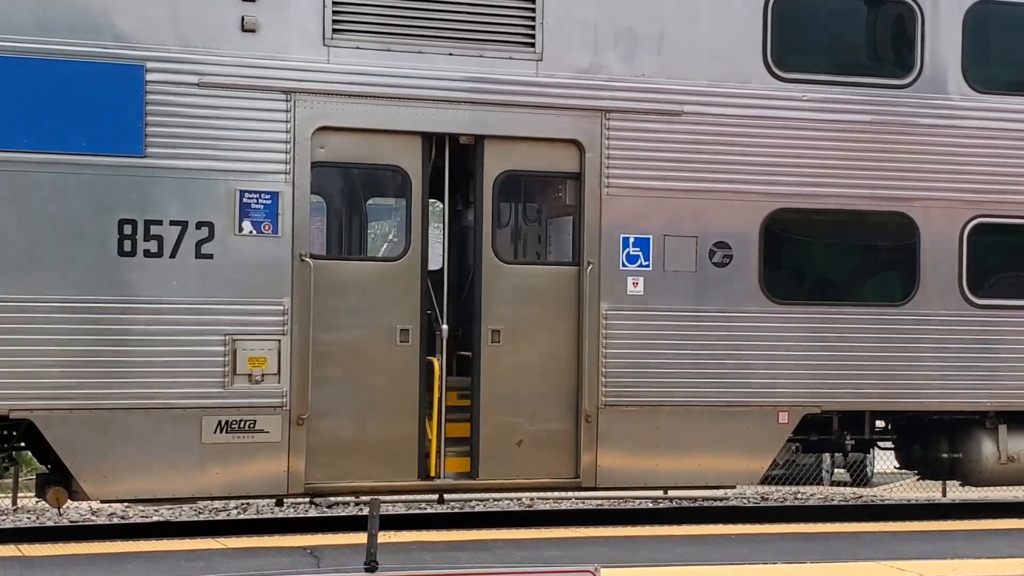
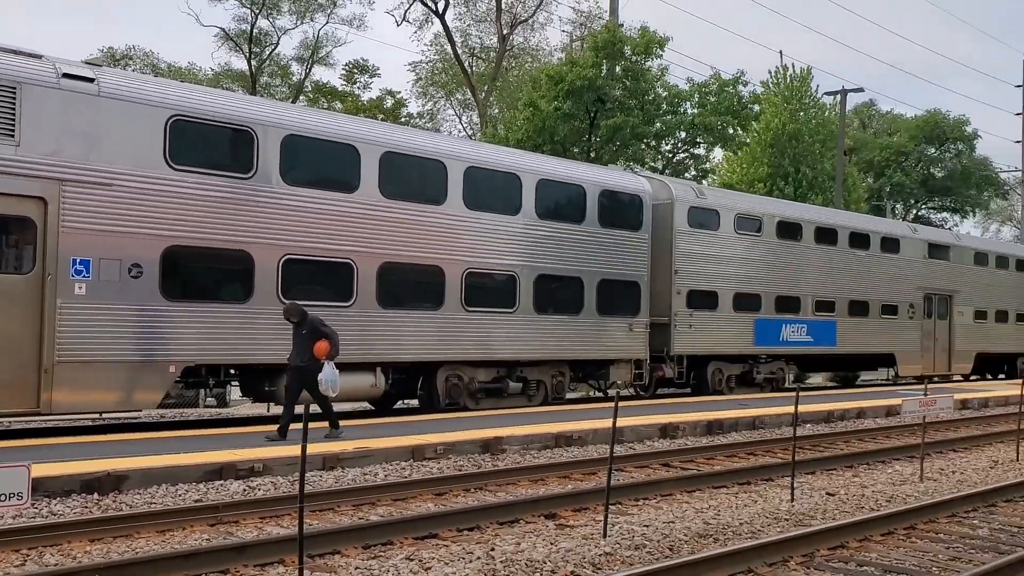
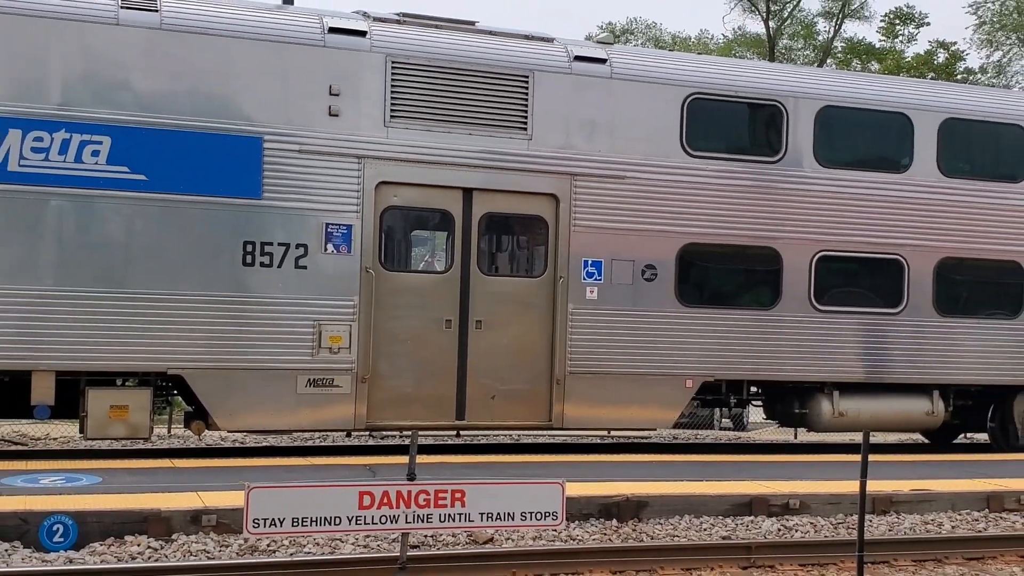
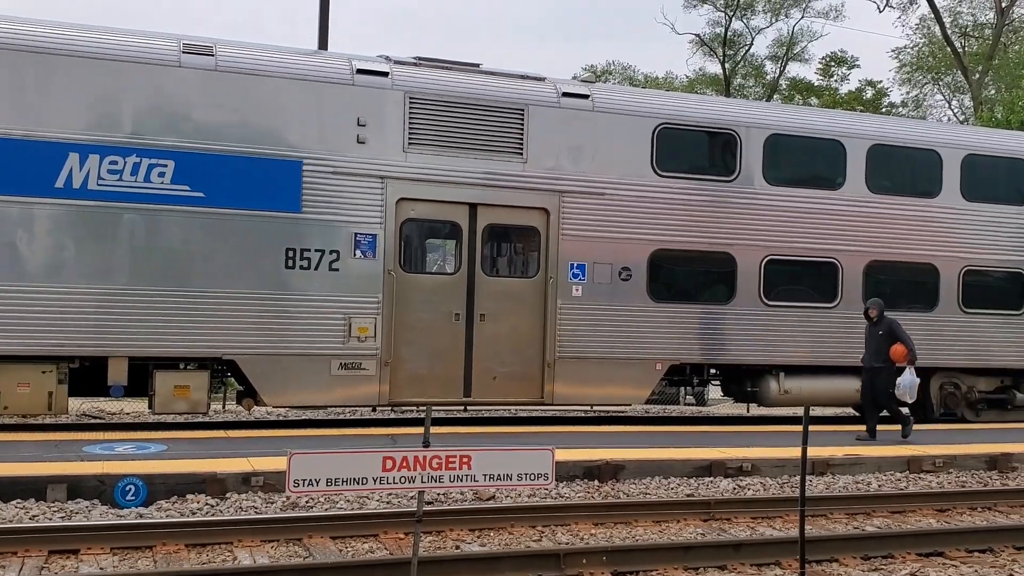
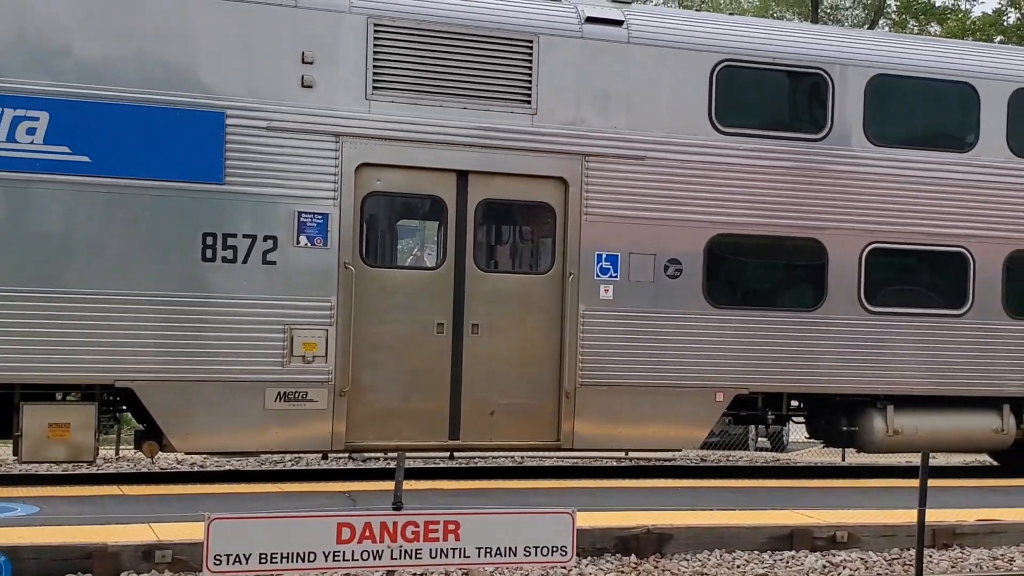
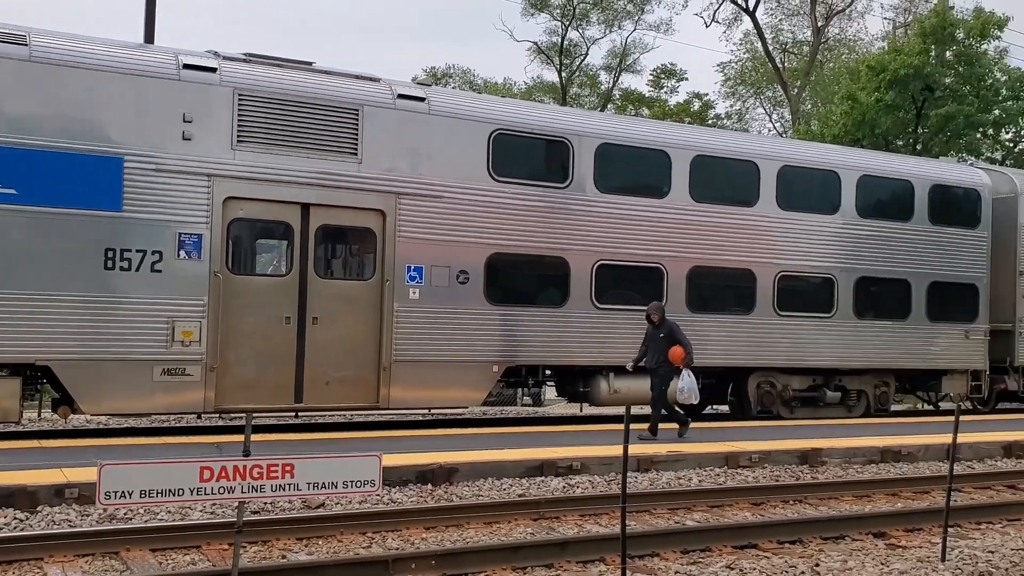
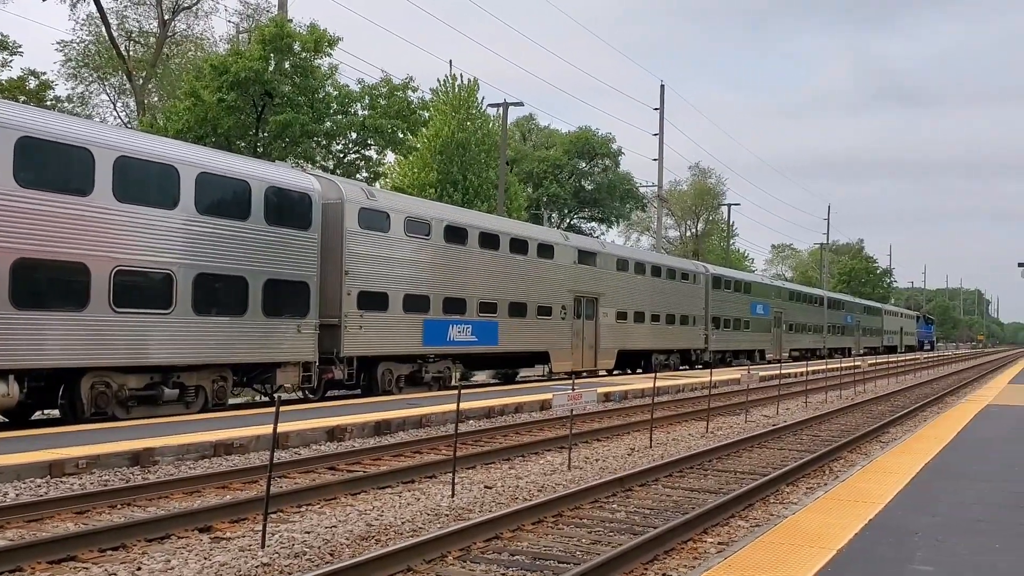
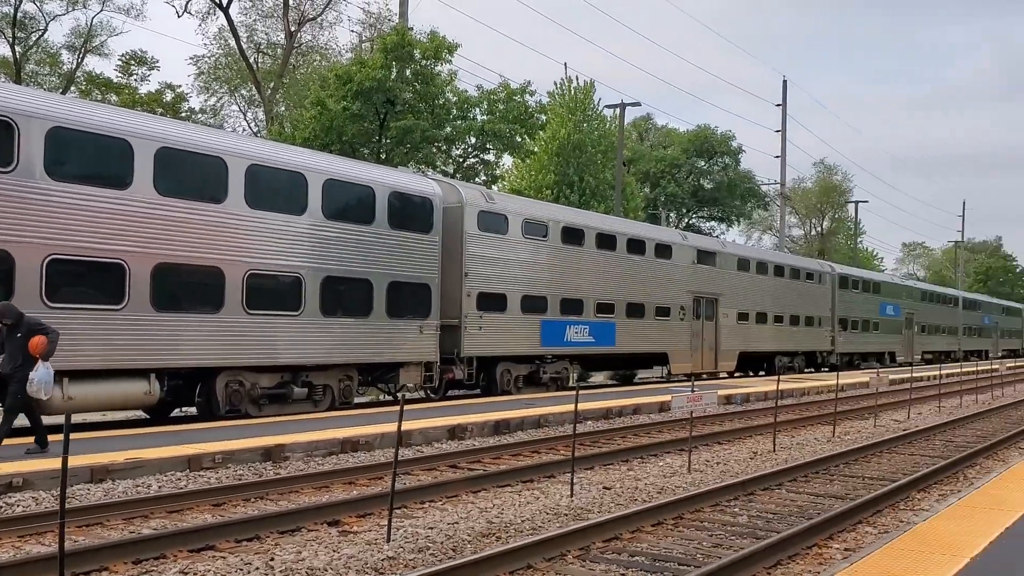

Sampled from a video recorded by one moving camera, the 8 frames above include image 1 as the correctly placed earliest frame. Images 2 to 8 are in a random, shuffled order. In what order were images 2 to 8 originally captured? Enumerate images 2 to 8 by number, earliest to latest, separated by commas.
5, 3, 4, 6, 2, 8, 7
